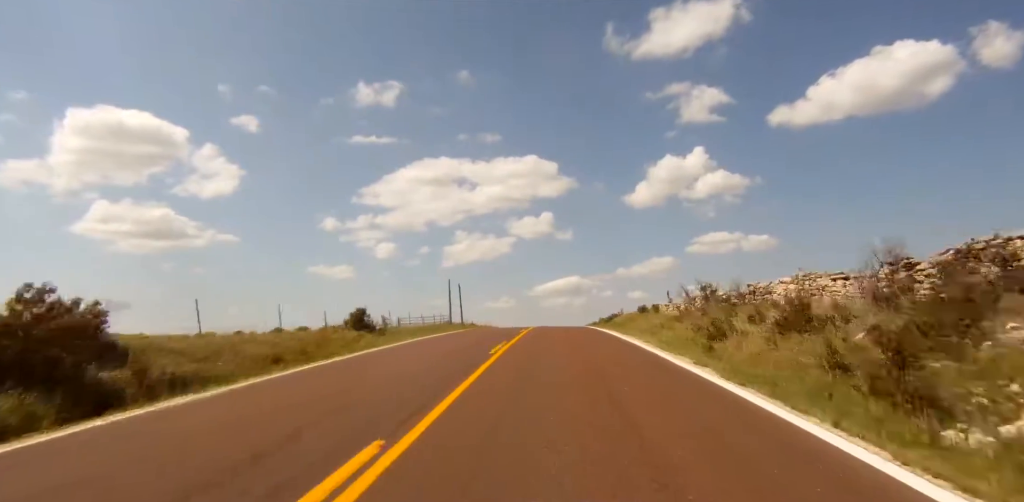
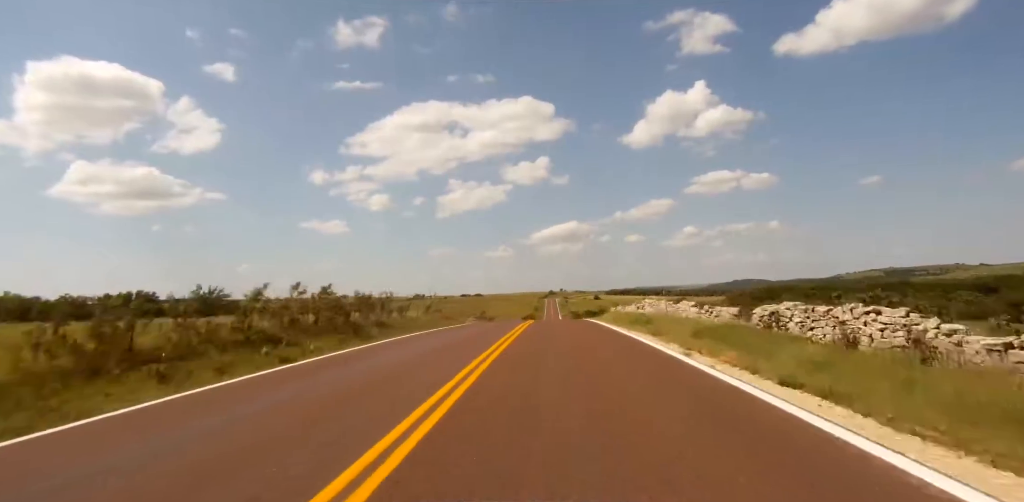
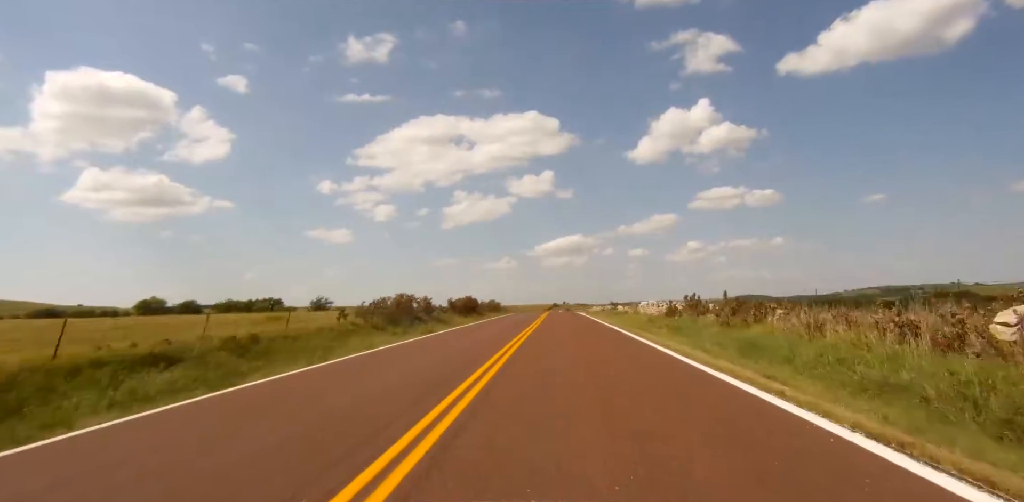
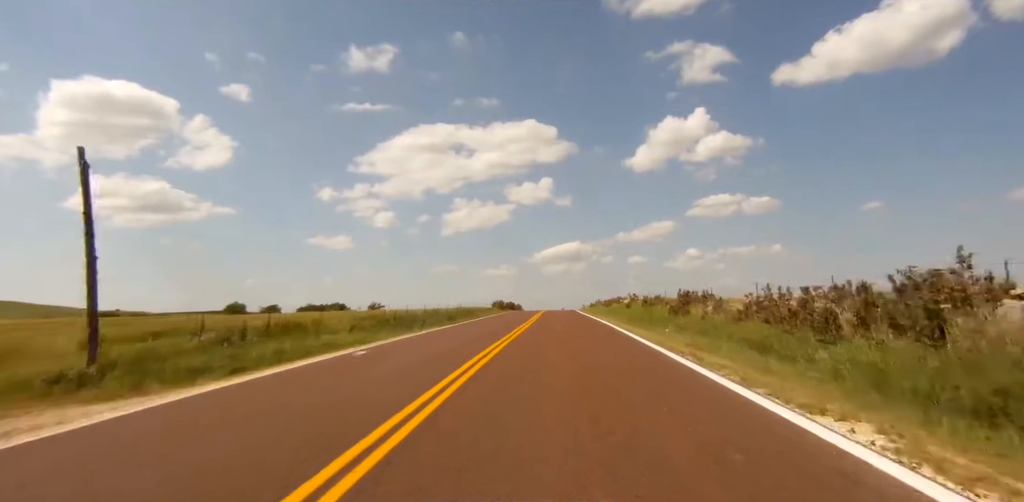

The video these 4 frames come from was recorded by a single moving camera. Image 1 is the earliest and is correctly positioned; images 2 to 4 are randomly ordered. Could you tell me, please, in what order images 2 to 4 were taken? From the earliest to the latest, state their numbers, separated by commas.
4, 3, 2
